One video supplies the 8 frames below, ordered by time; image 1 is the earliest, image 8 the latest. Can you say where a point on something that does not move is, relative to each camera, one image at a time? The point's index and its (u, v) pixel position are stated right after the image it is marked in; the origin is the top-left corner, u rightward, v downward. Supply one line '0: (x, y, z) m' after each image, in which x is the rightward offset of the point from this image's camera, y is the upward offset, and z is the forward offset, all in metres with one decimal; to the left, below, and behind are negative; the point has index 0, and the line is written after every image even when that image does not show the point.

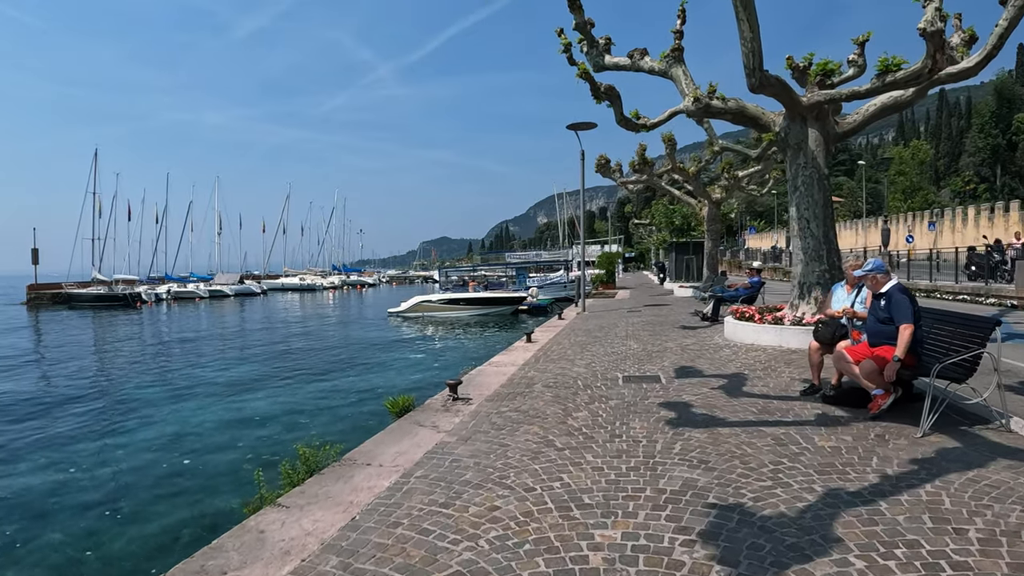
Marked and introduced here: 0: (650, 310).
0: (+4.0, -0.6, +17.3) m
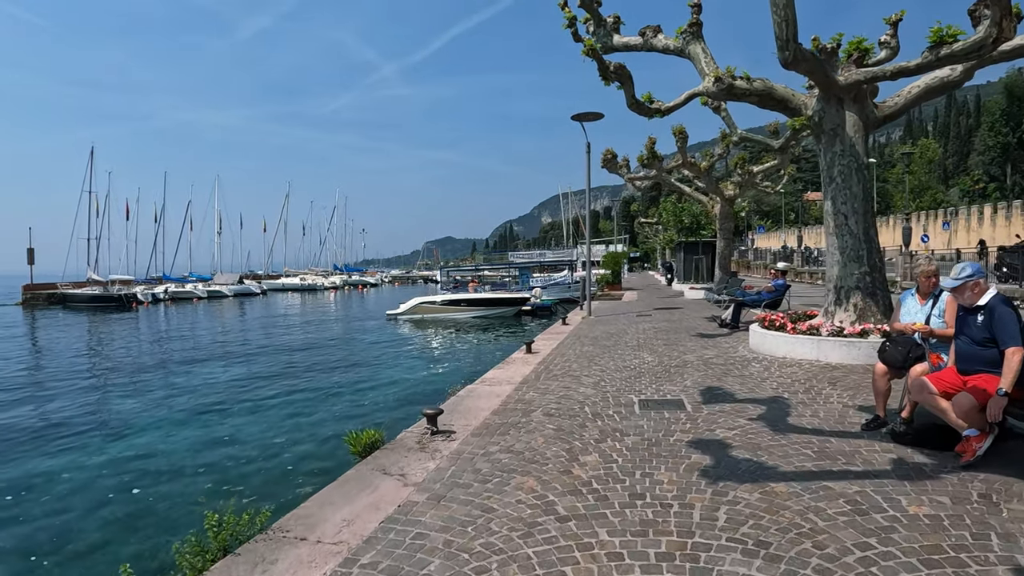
0: (+4.0, -0.7, +16.0) m
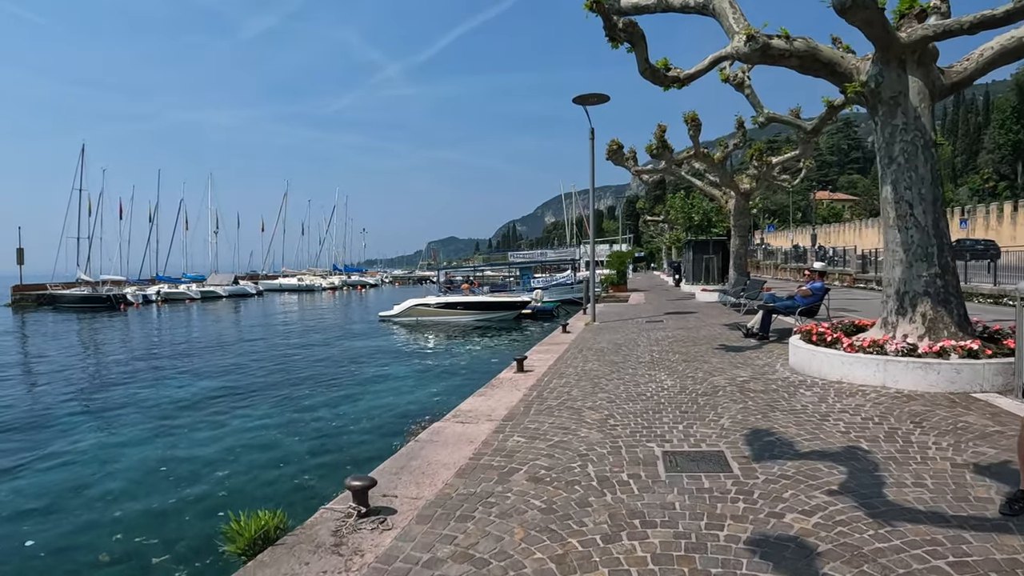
0: (+3.8, -0.8, +14.2) m
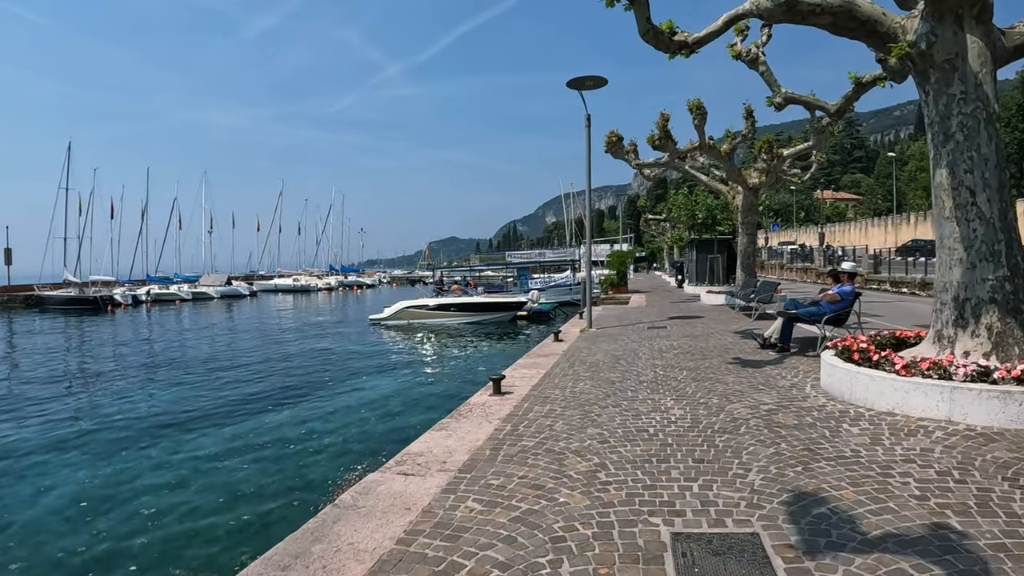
0: (+3.6, -0.8, +12.8) m
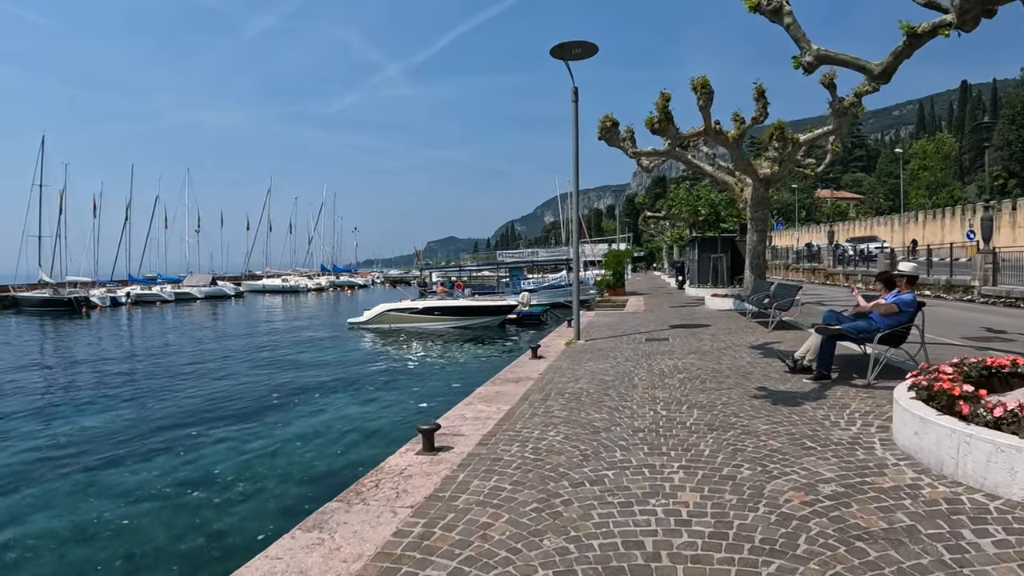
0: (+3.1, -0.9, +10.7) m
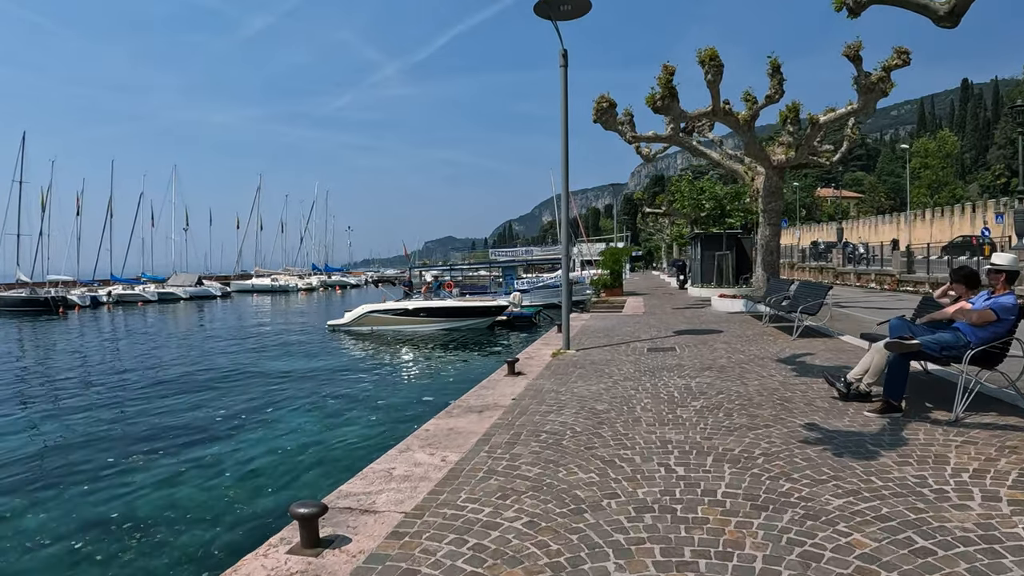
0: (+2.7, -0.9, +8.9) m
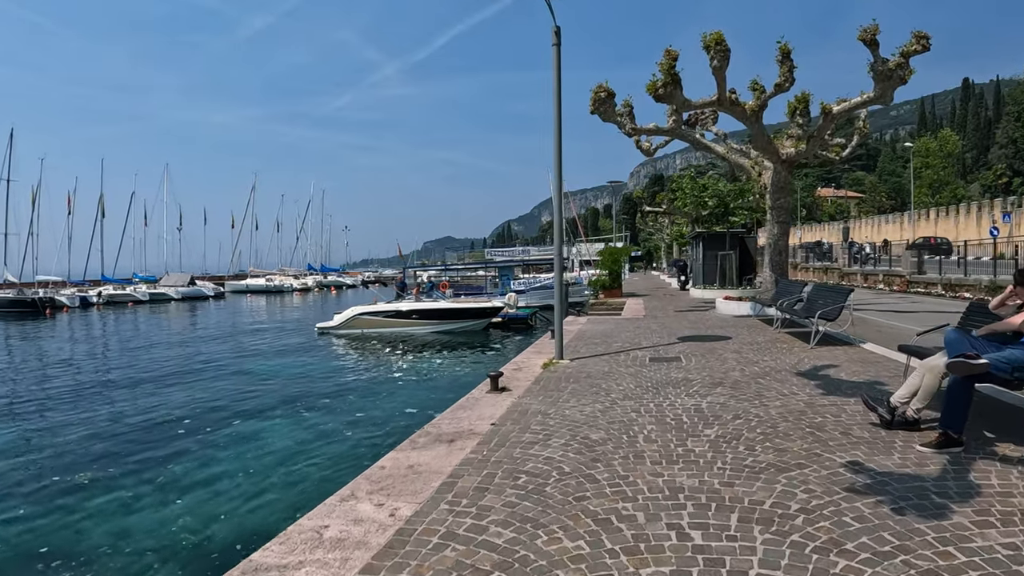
0: (+2.5, -1.0, +8.0) m
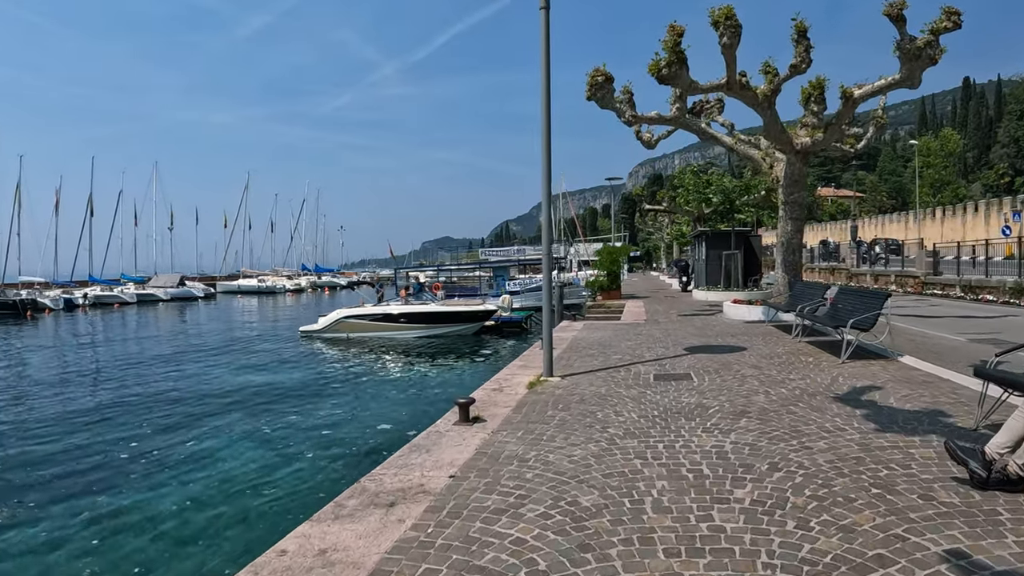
0: (+2.3, -1.0, +6.7) m
